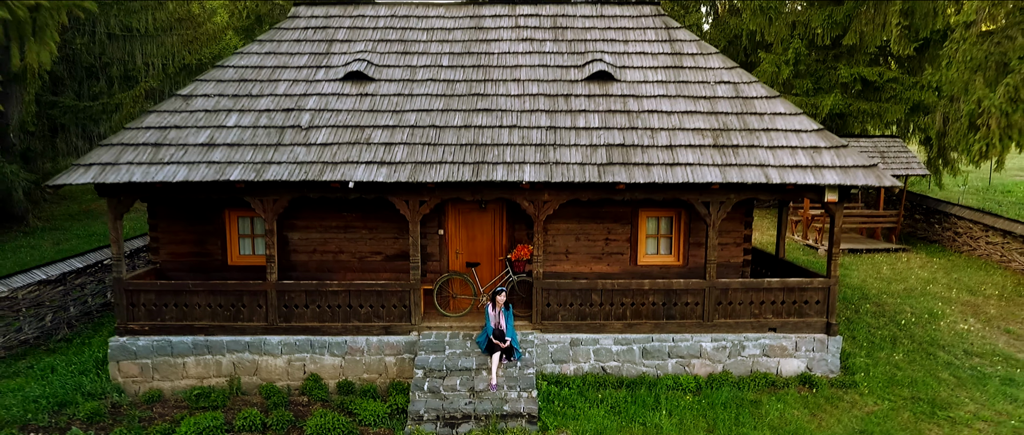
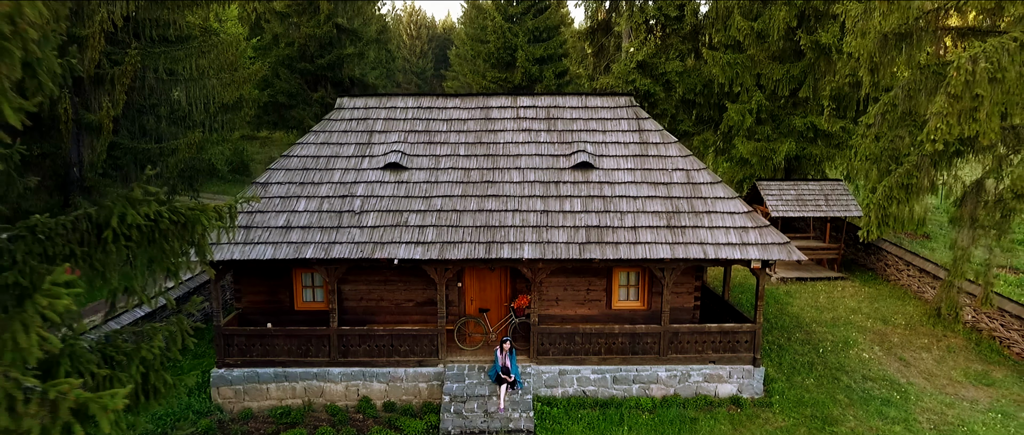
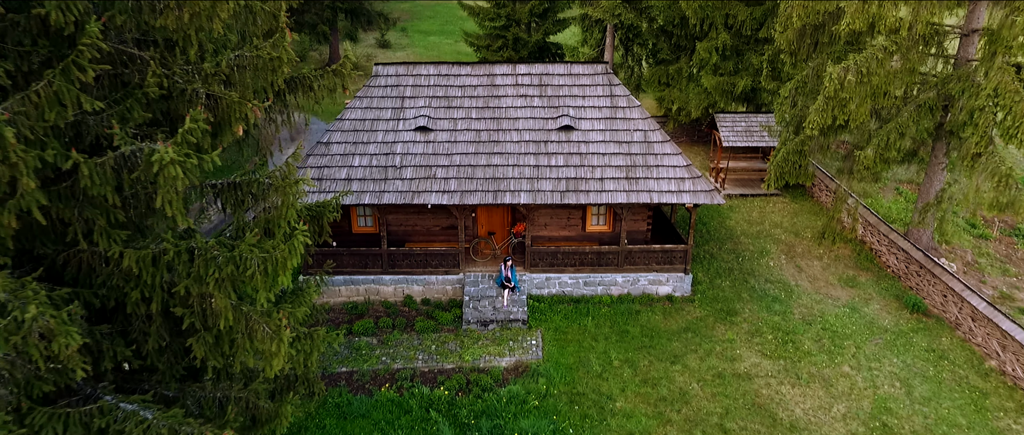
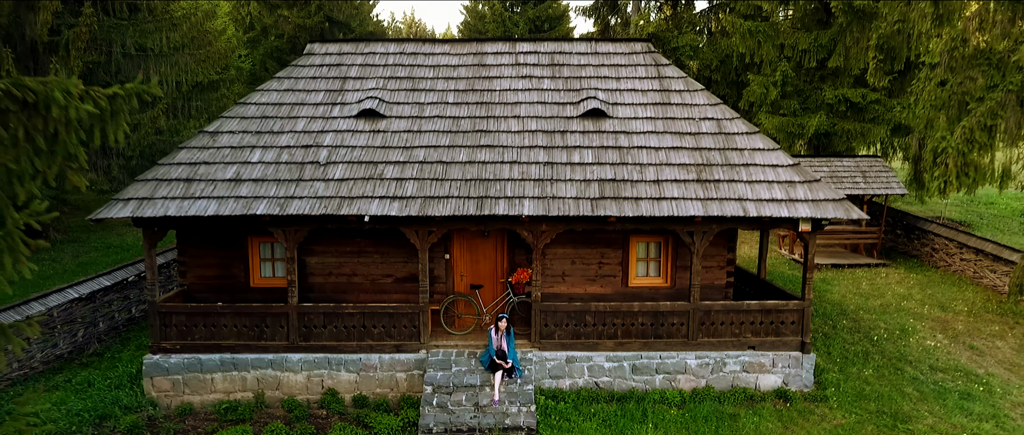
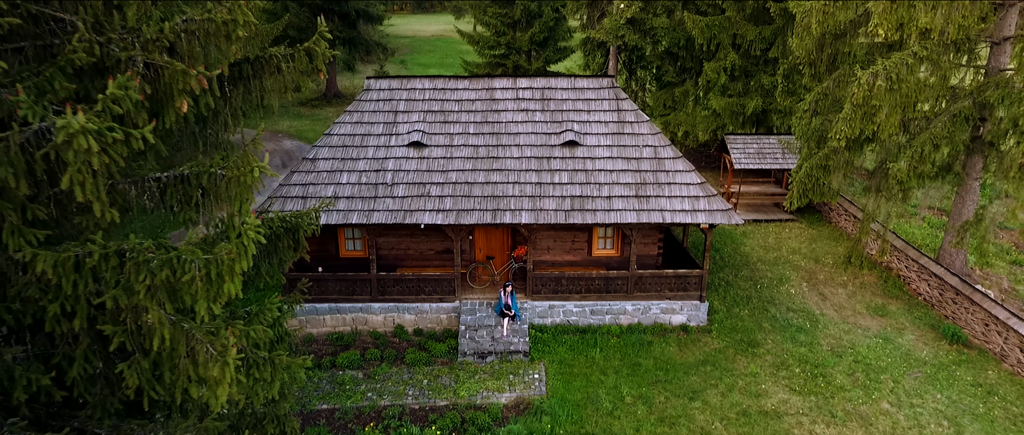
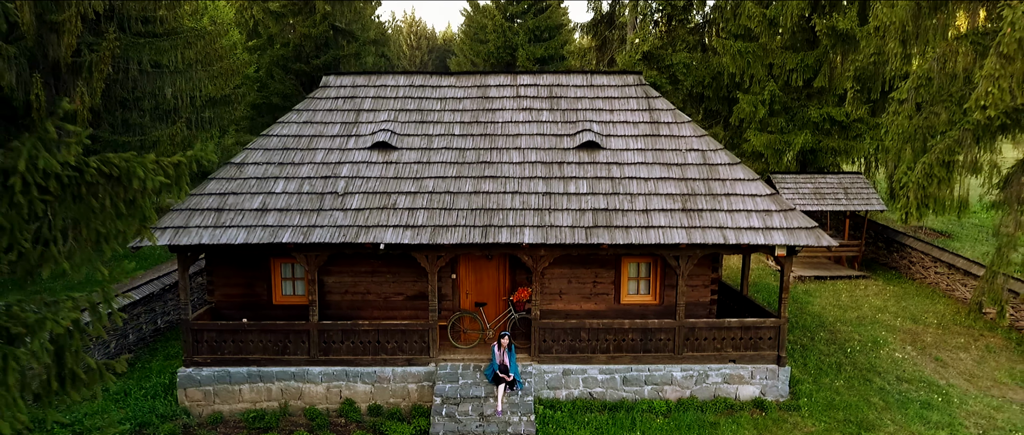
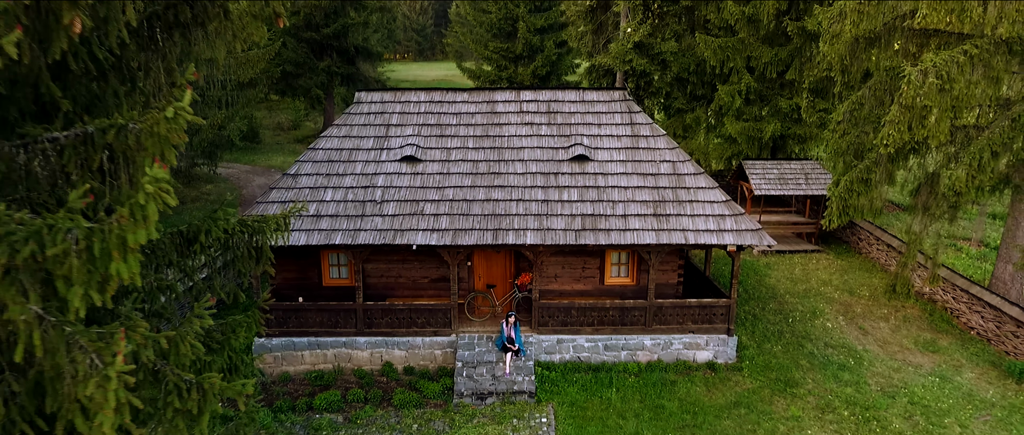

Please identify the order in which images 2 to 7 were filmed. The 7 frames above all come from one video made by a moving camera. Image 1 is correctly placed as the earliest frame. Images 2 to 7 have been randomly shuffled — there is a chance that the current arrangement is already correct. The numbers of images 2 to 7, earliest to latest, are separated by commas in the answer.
4, 6, 2, 7, 5, 3
